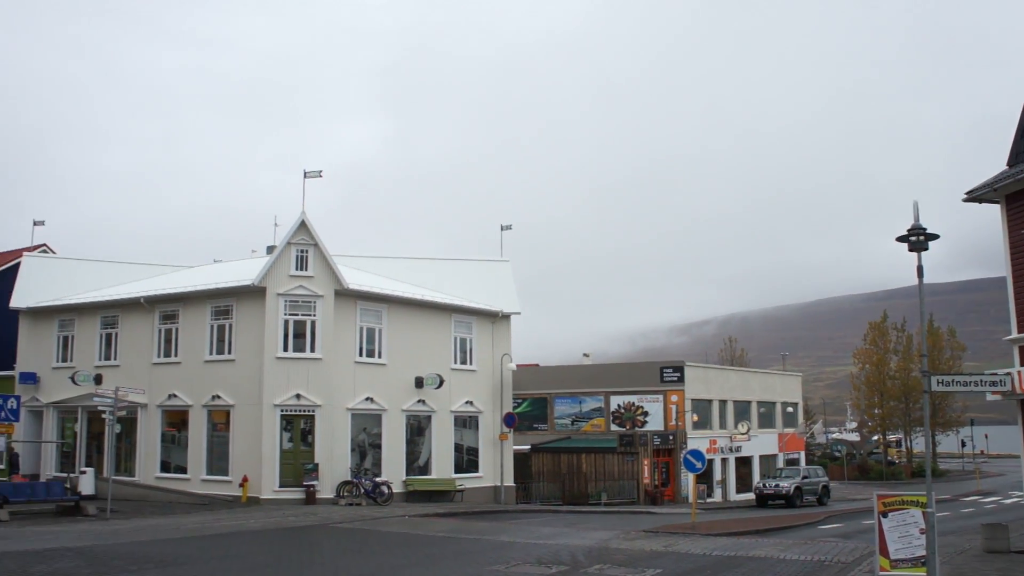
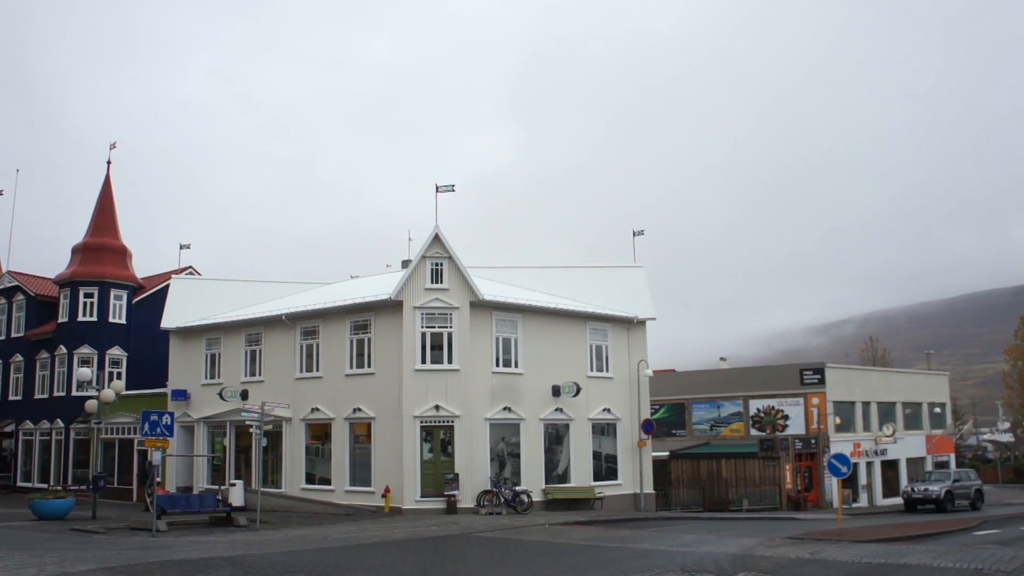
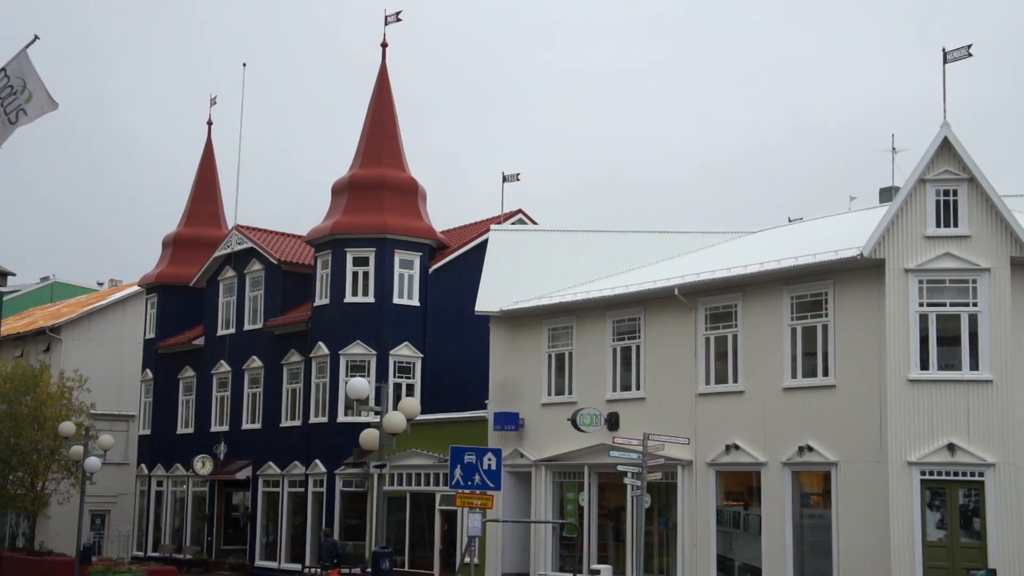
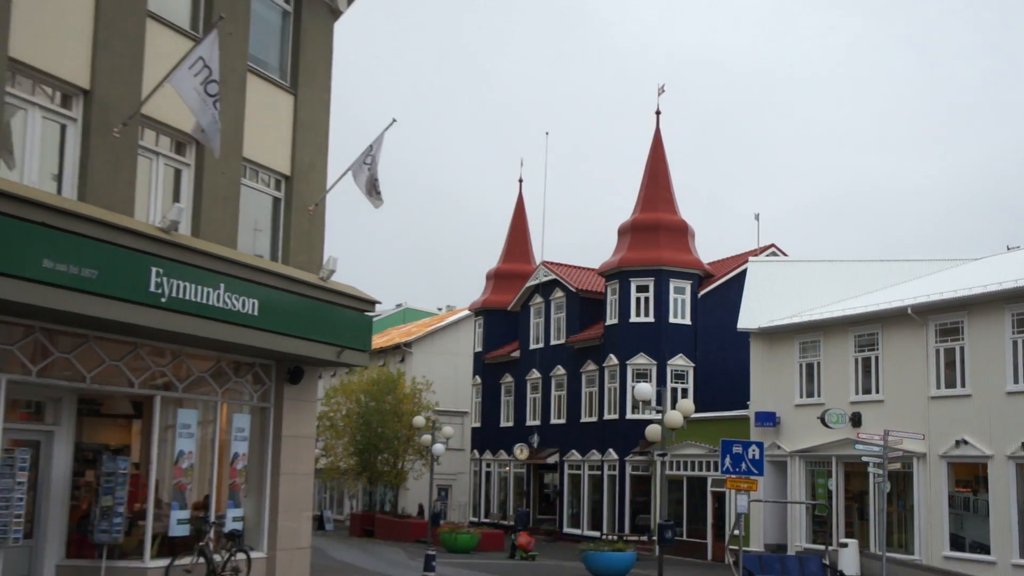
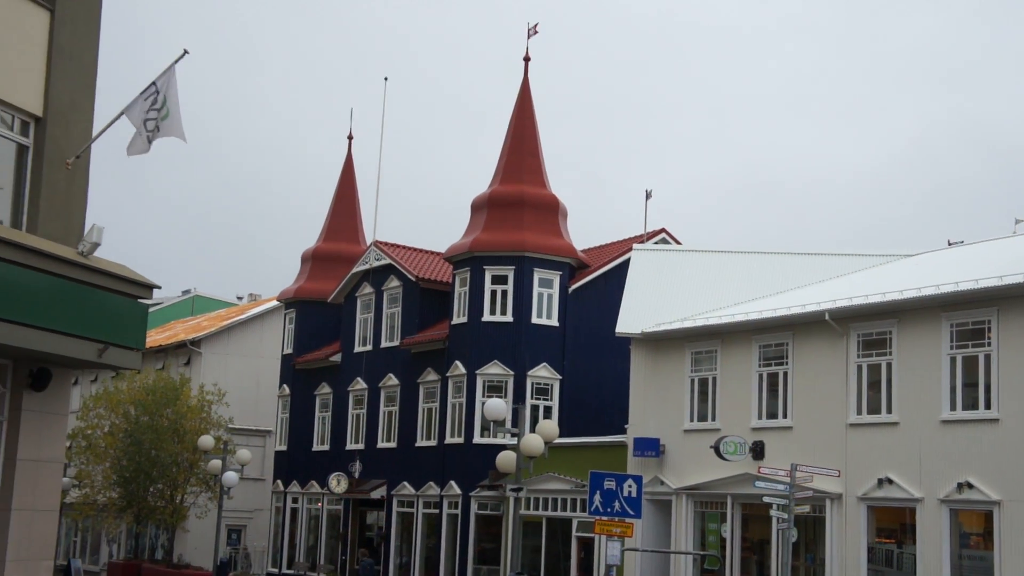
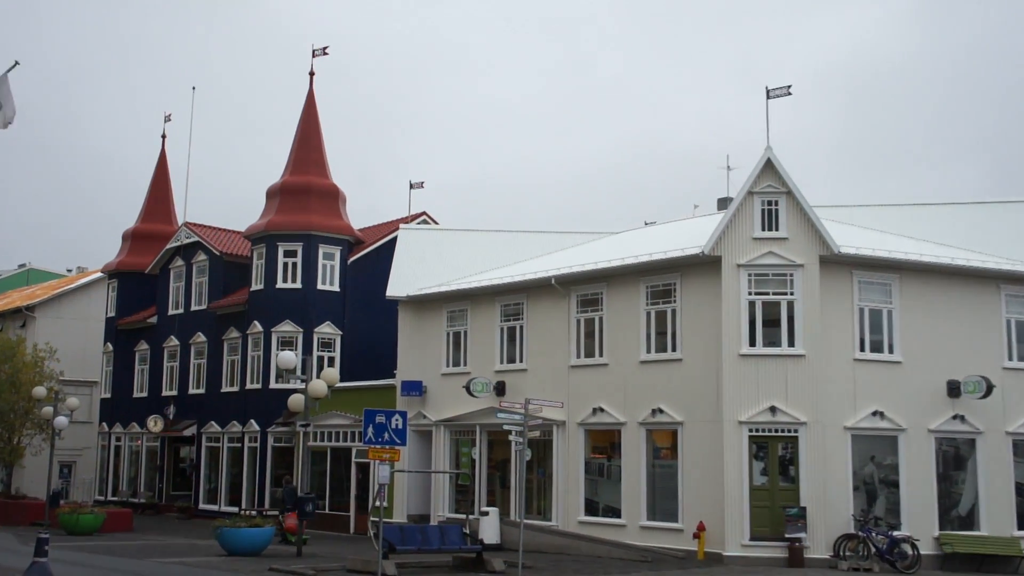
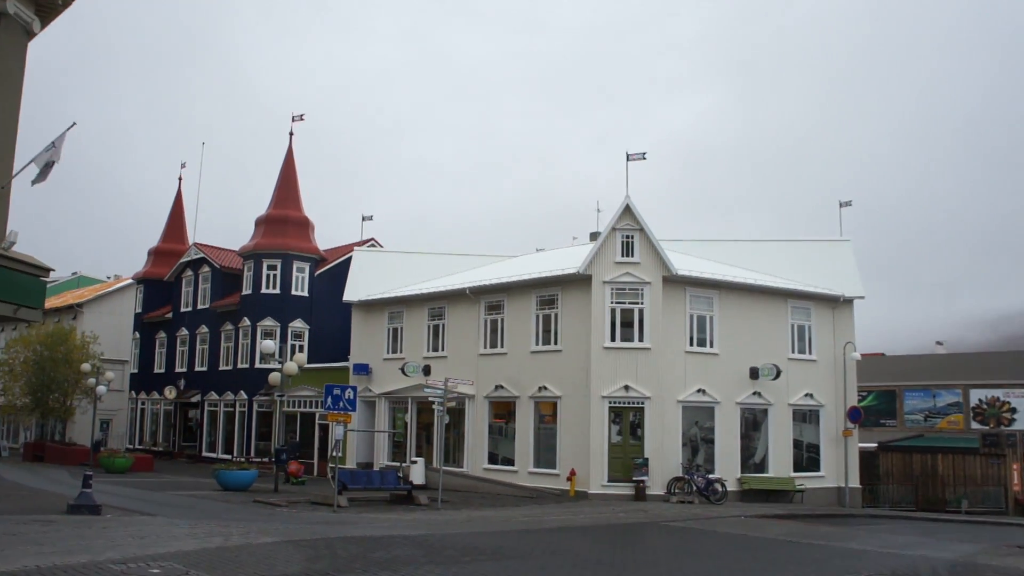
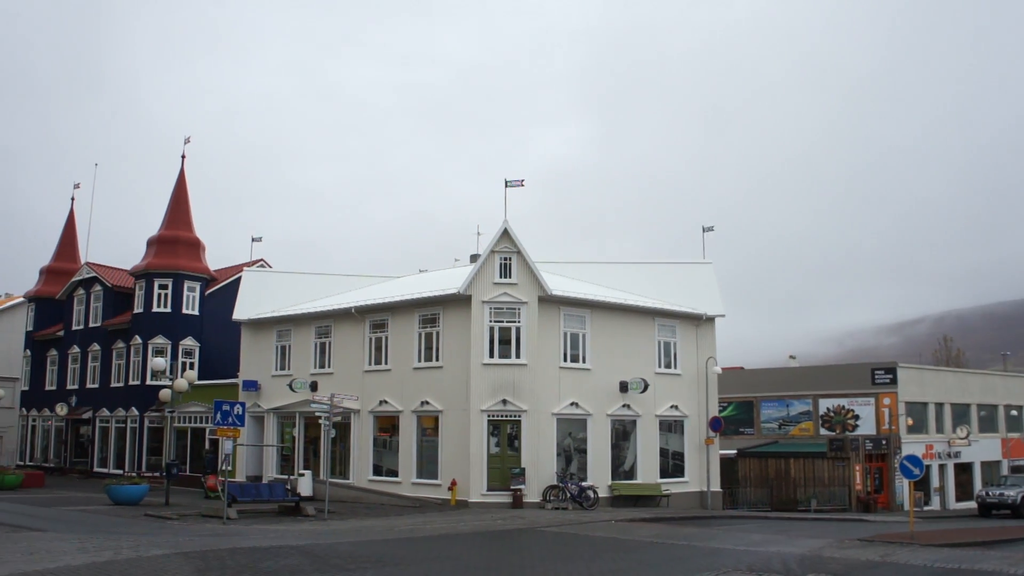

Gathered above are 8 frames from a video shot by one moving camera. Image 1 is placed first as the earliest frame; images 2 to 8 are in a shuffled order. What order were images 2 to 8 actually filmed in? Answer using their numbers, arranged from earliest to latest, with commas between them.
2, 8, 7, 6, 3, 5, 4
